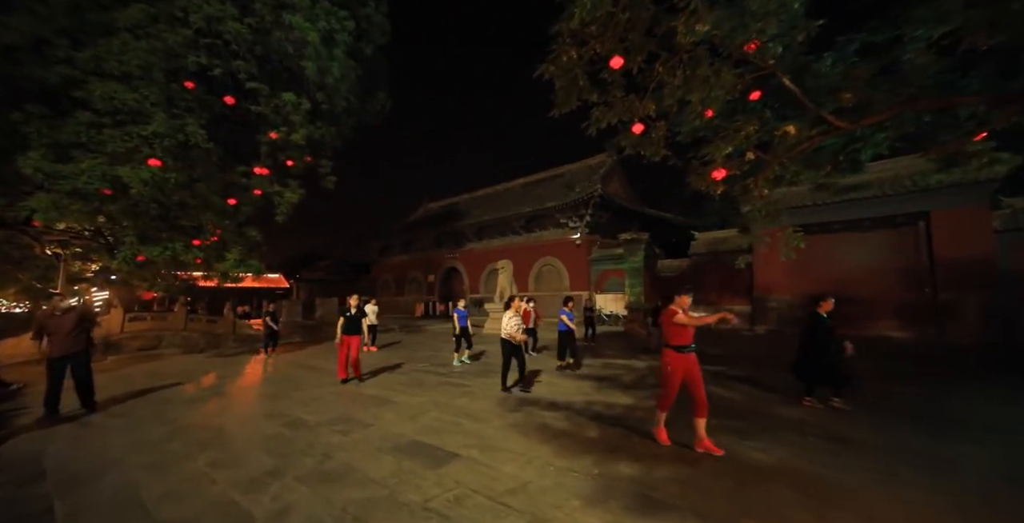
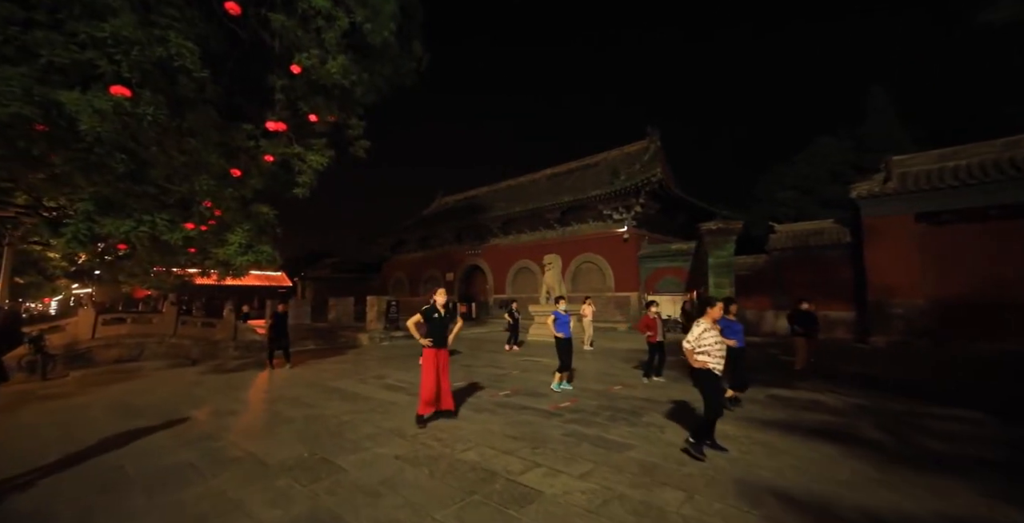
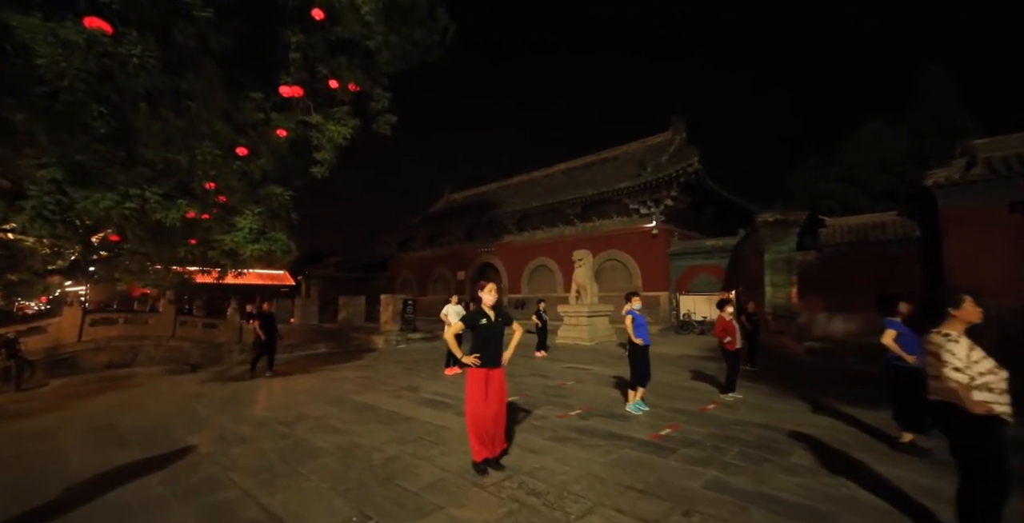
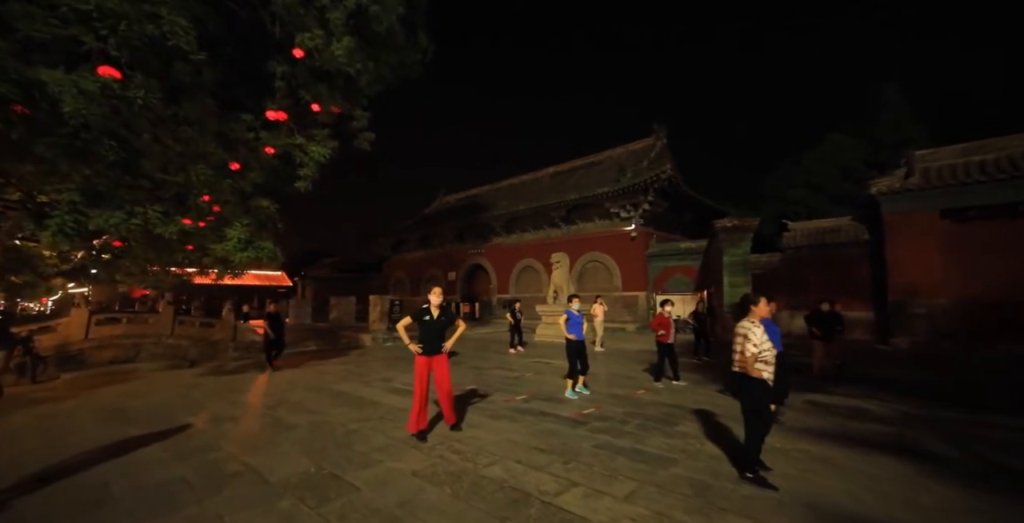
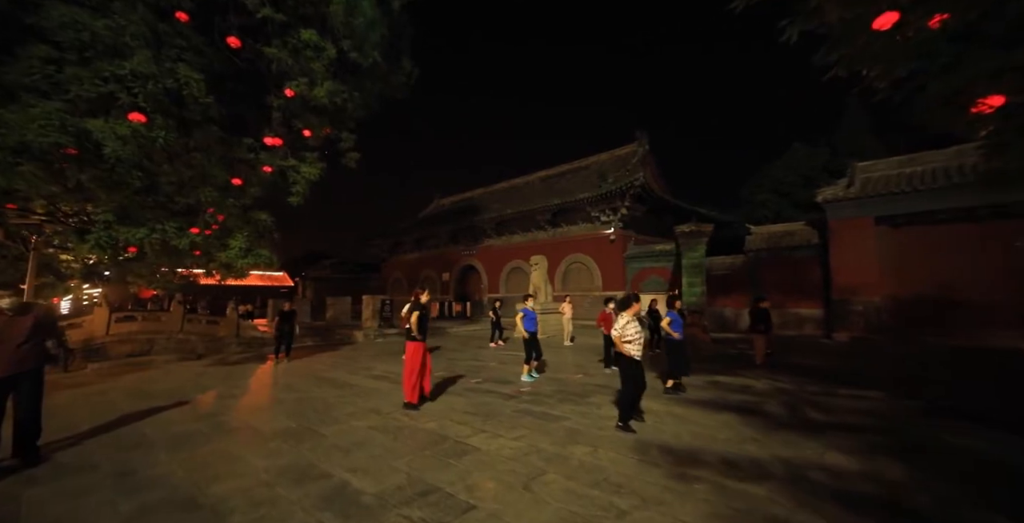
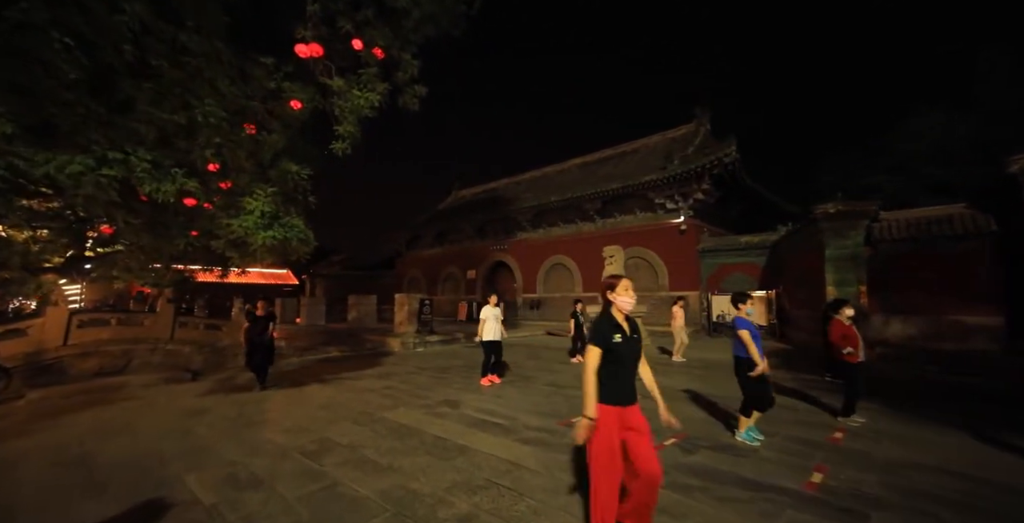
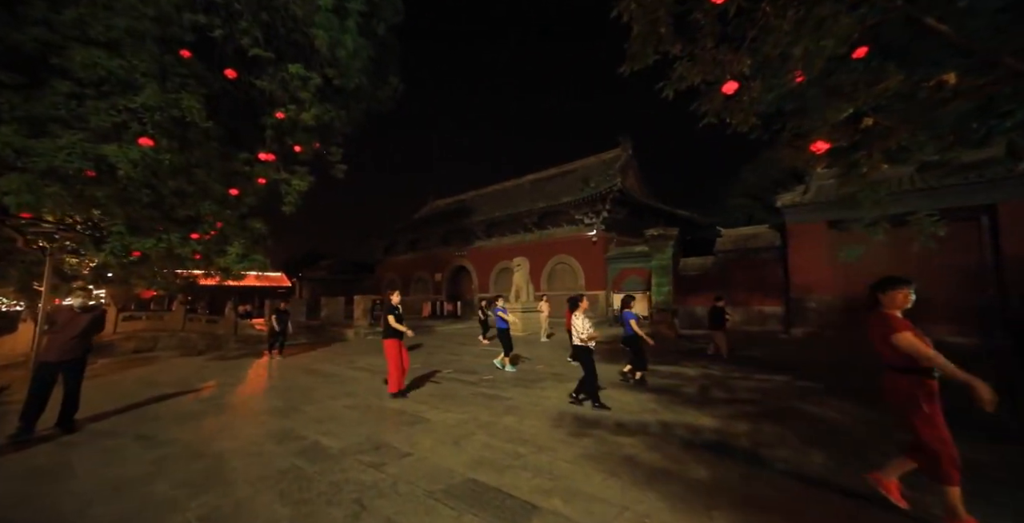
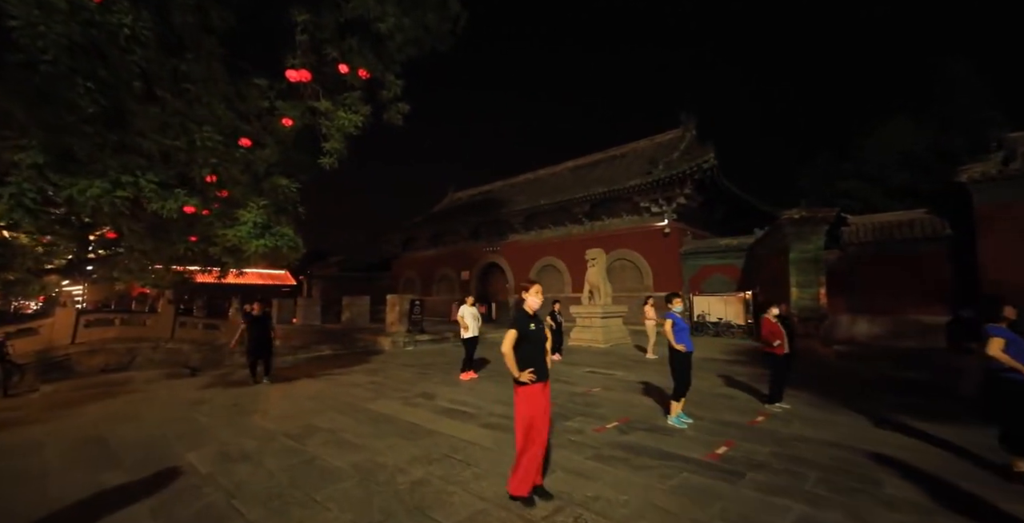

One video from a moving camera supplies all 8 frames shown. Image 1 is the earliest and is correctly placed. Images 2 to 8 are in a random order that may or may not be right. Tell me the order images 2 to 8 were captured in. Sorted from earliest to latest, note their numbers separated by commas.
7, 5, 2, 4, 3, 8, 6
